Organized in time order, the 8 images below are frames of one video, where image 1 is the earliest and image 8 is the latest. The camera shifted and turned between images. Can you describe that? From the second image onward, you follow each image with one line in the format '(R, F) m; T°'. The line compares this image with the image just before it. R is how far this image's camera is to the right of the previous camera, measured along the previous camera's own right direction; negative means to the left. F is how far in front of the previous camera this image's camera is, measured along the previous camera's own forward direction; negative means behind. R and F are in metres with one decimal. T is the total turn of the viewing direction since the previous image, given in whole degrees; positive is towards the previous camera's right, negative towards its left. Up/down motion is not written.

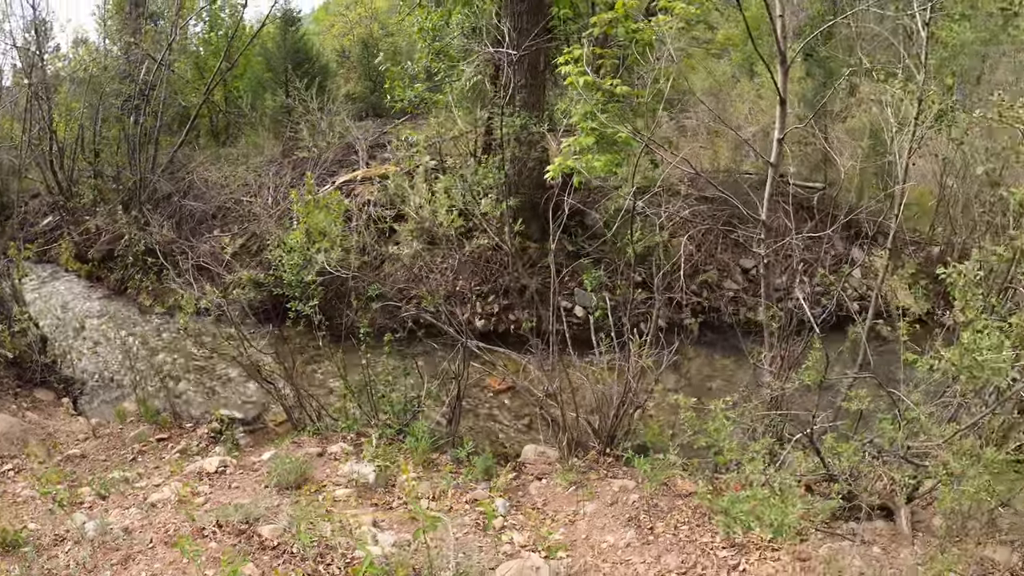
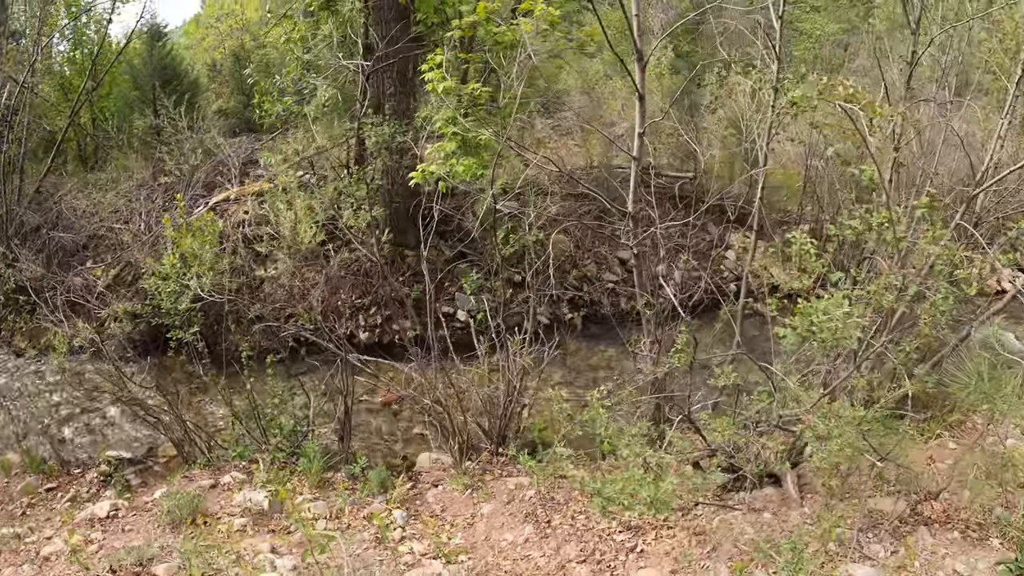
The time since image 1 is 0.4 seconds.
(+0.1, +0.1) m; +6°
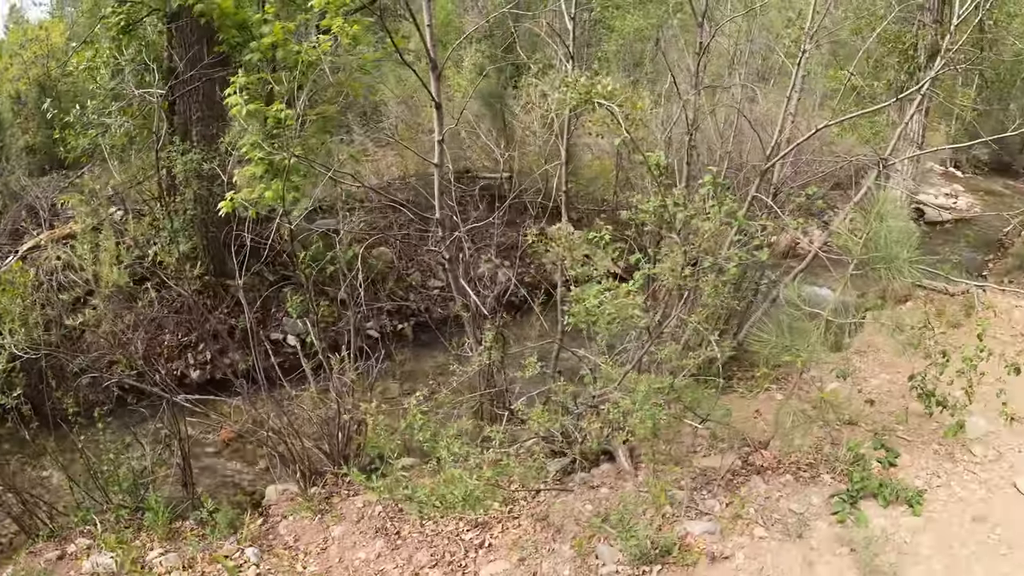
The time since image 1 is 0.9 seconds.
(+0.2, +0.1) m; +9°
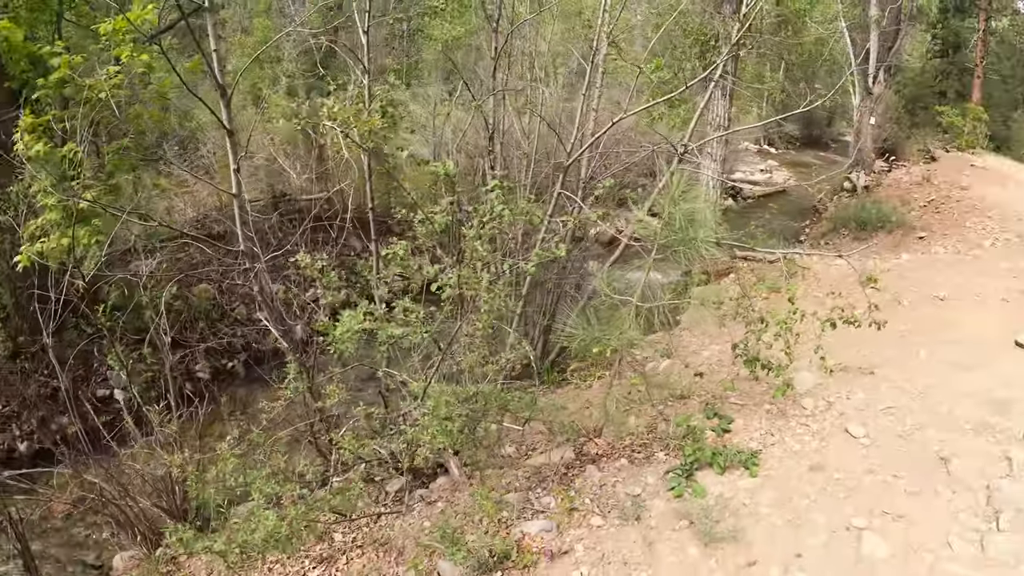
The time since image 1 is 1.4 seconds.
(+0.2, +0.1) m; +8°
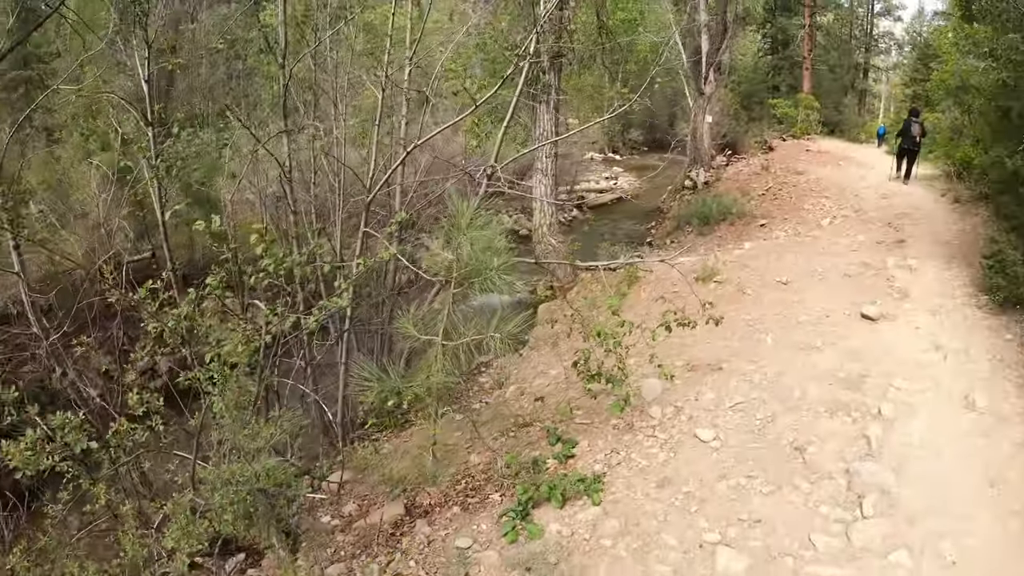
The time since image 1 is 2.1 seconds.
(+0.4, +0.4) m; +7°
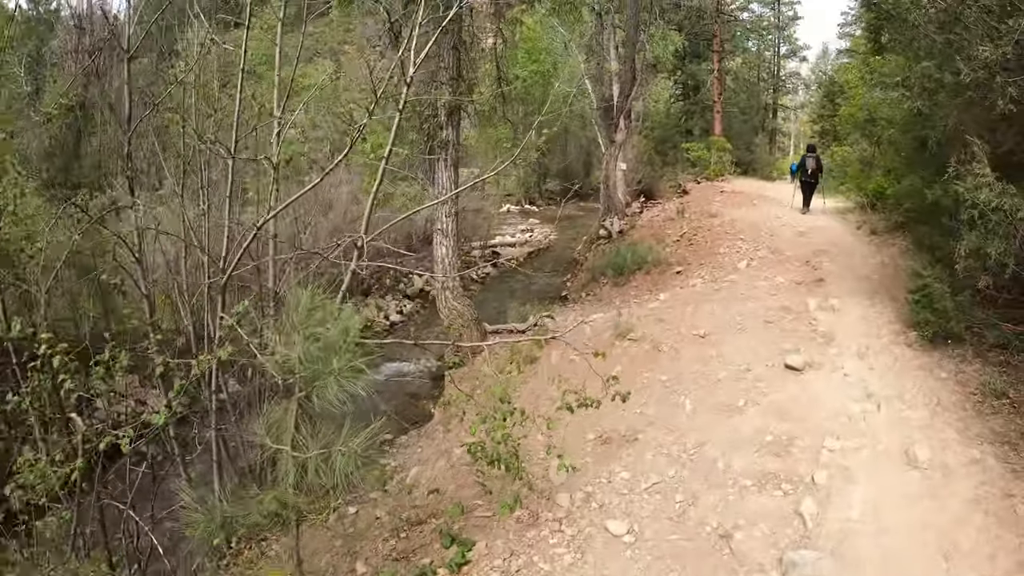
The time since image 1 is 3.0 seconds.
(+0.3, +0.6) m; +4°
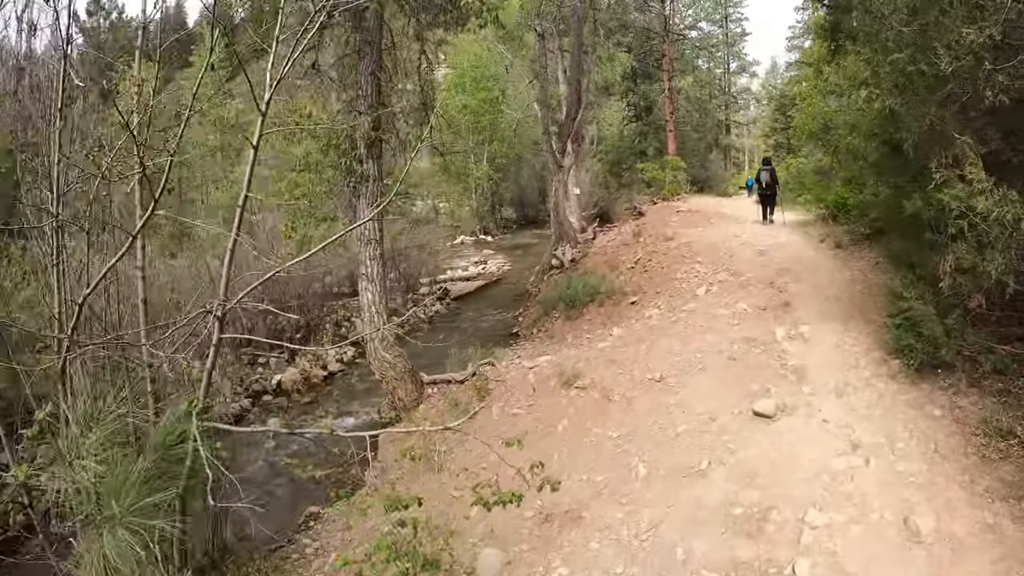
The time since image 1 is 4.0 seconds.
(+0.3, +0.8) m; +2°
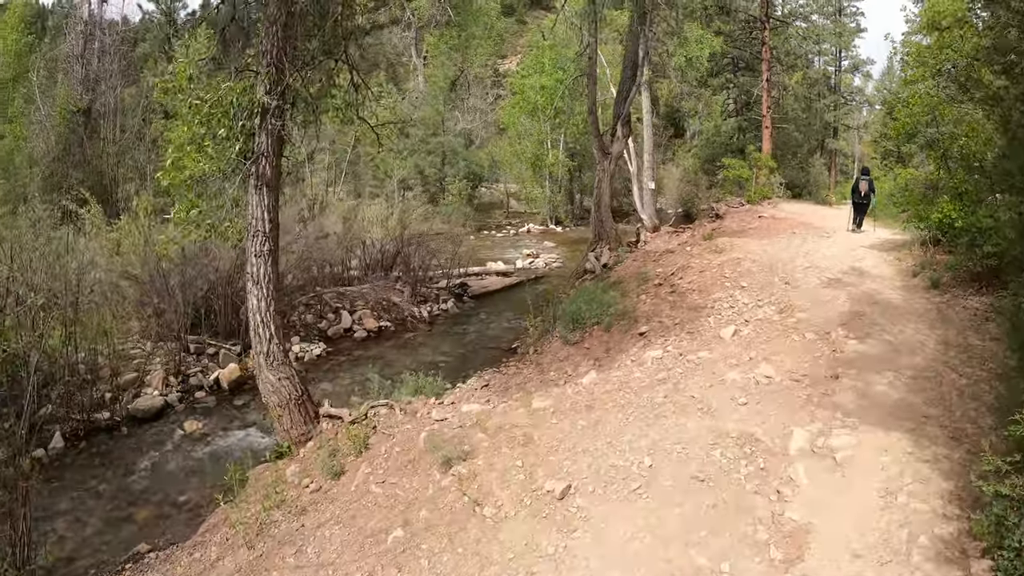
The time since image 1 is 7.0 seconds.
(+1.0, +2.5) m; -6°
